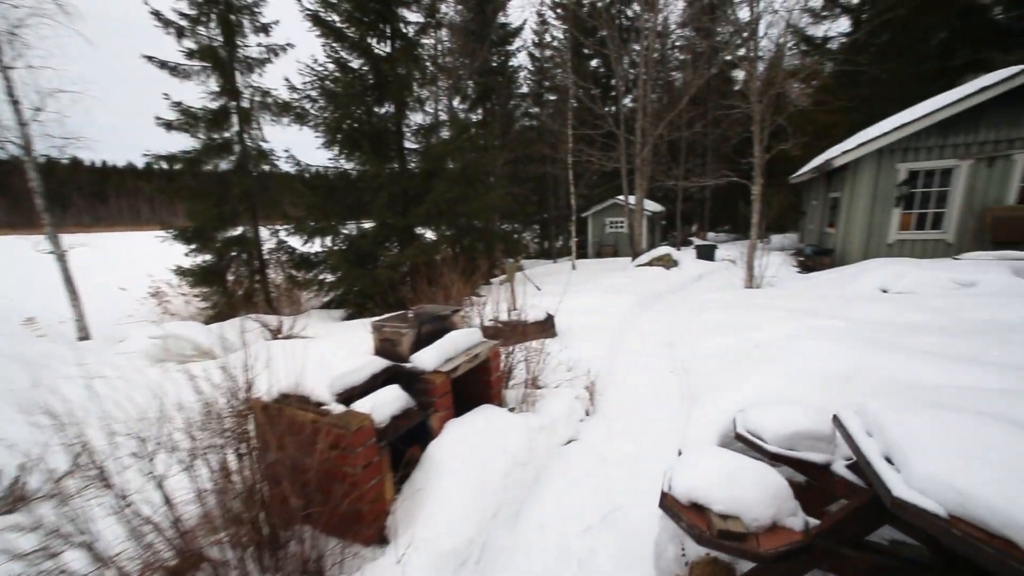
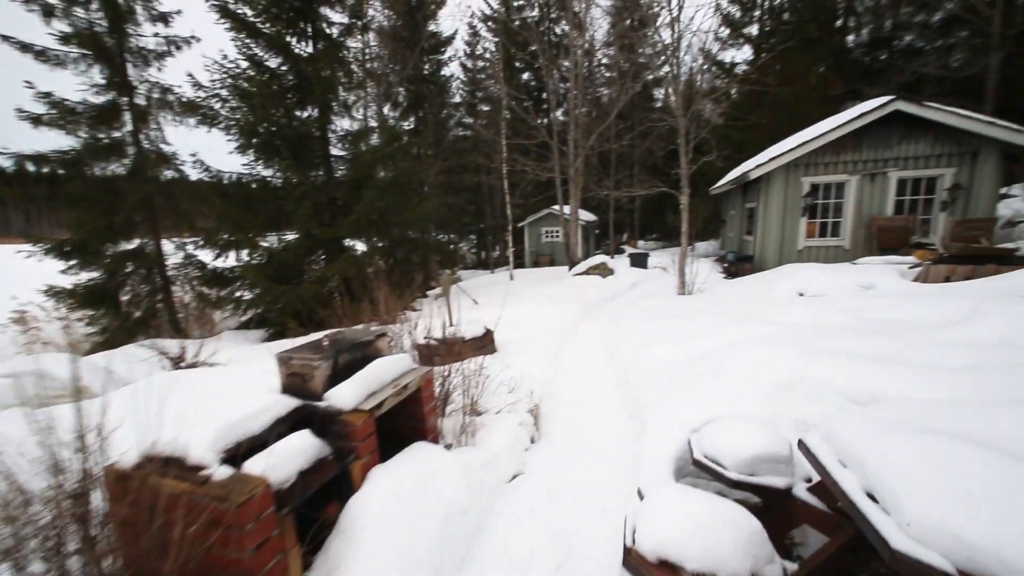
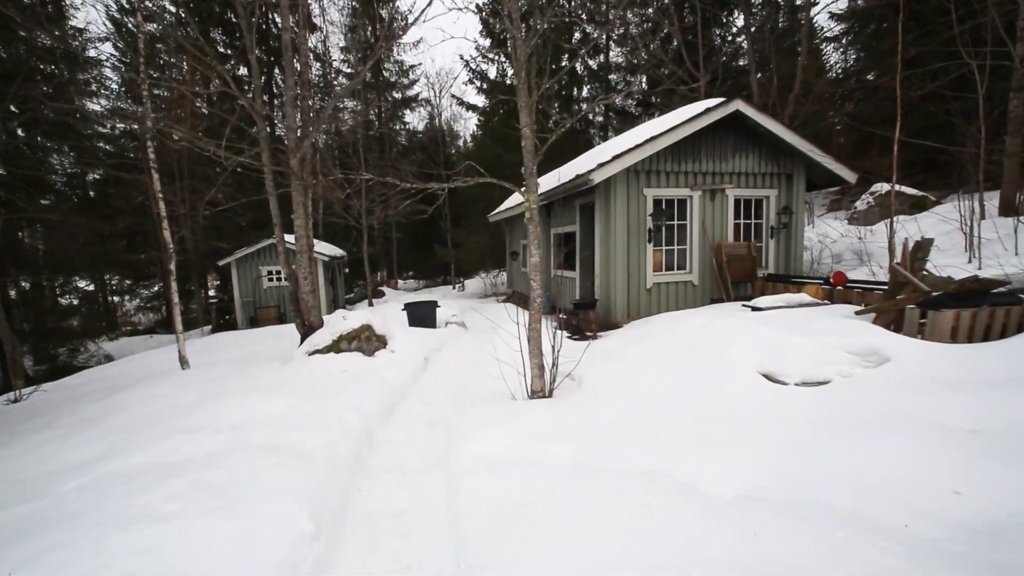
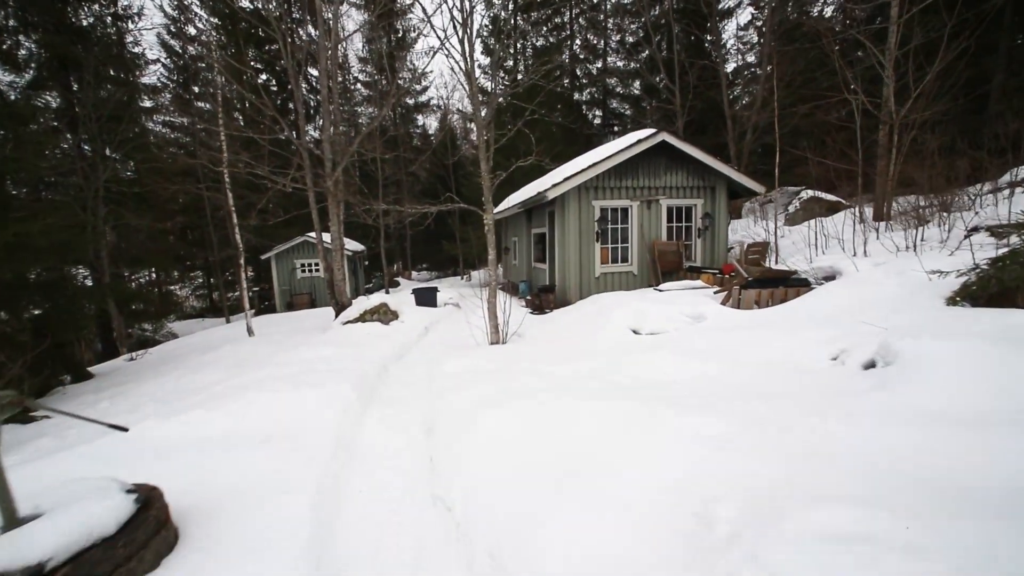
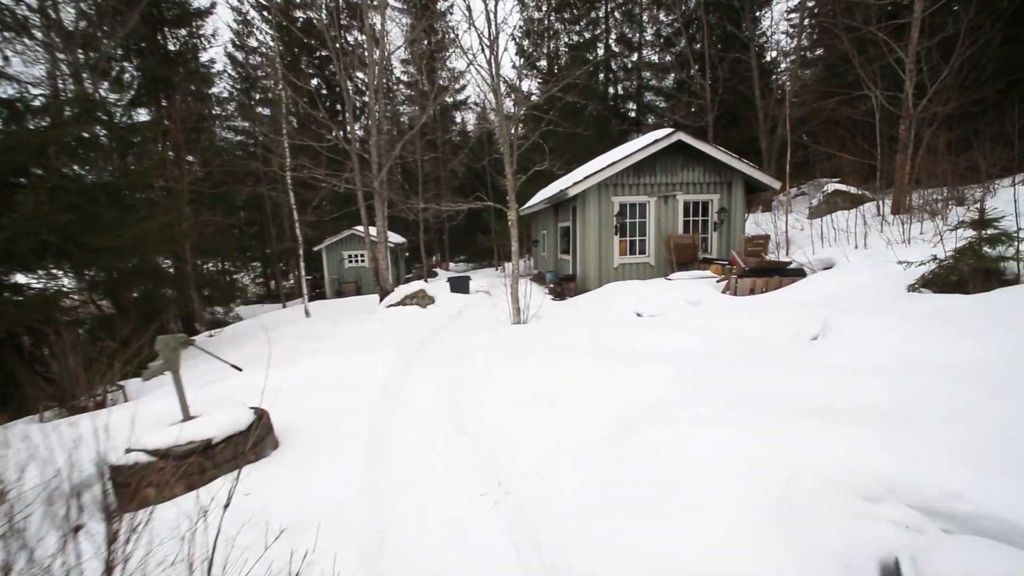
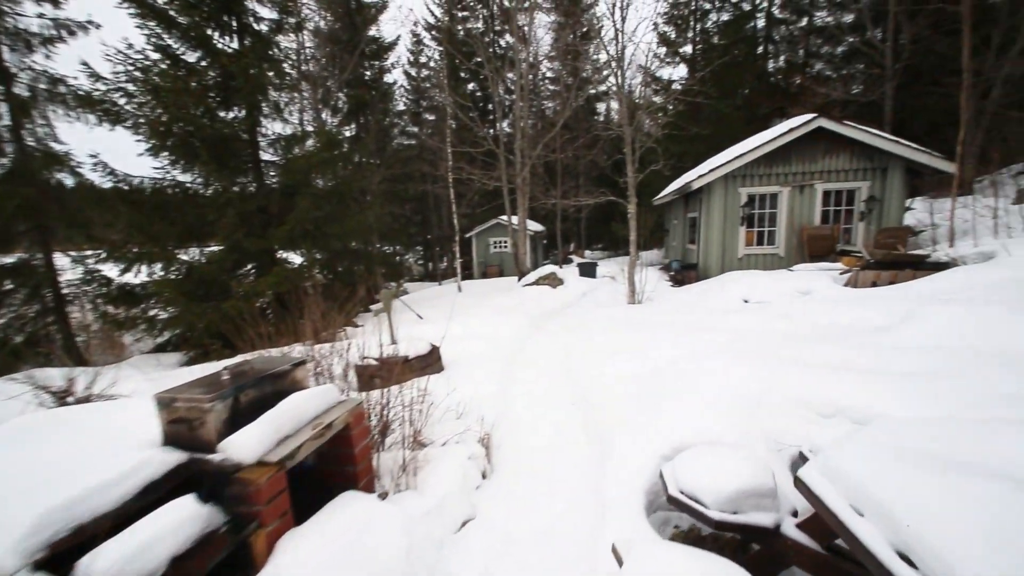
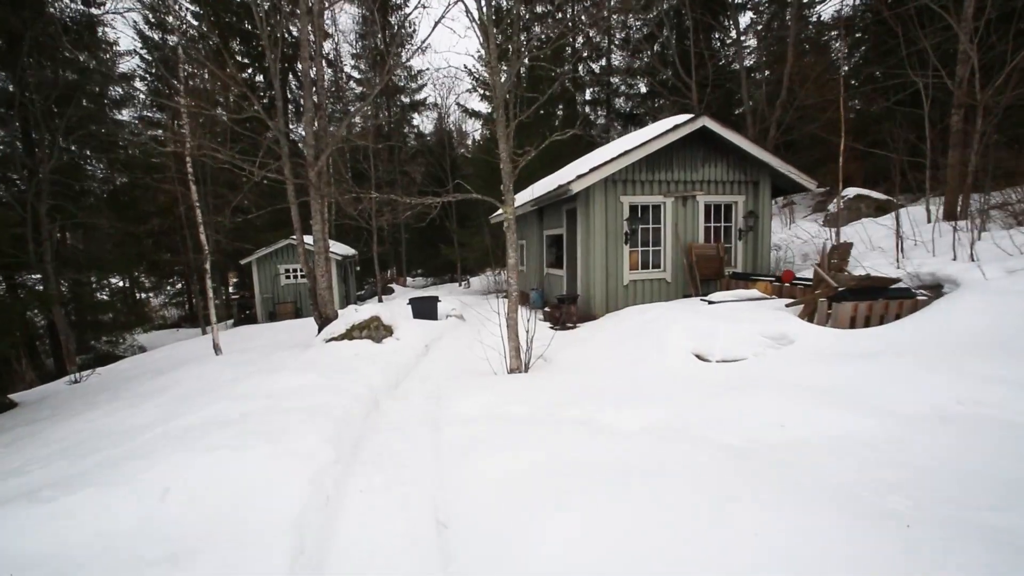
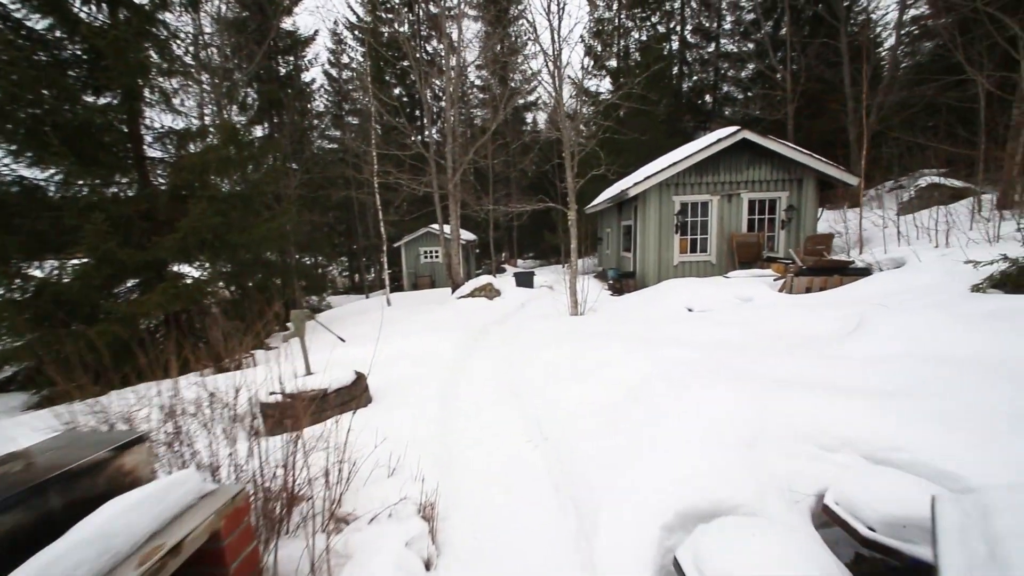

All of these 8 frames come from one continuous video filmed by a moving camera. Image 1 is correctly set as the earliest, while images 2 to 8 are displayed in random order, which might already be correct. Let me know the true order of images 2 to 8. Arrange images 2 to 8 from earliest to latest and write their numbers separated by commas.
2, 6, 8, 5, 4, 7, 3
